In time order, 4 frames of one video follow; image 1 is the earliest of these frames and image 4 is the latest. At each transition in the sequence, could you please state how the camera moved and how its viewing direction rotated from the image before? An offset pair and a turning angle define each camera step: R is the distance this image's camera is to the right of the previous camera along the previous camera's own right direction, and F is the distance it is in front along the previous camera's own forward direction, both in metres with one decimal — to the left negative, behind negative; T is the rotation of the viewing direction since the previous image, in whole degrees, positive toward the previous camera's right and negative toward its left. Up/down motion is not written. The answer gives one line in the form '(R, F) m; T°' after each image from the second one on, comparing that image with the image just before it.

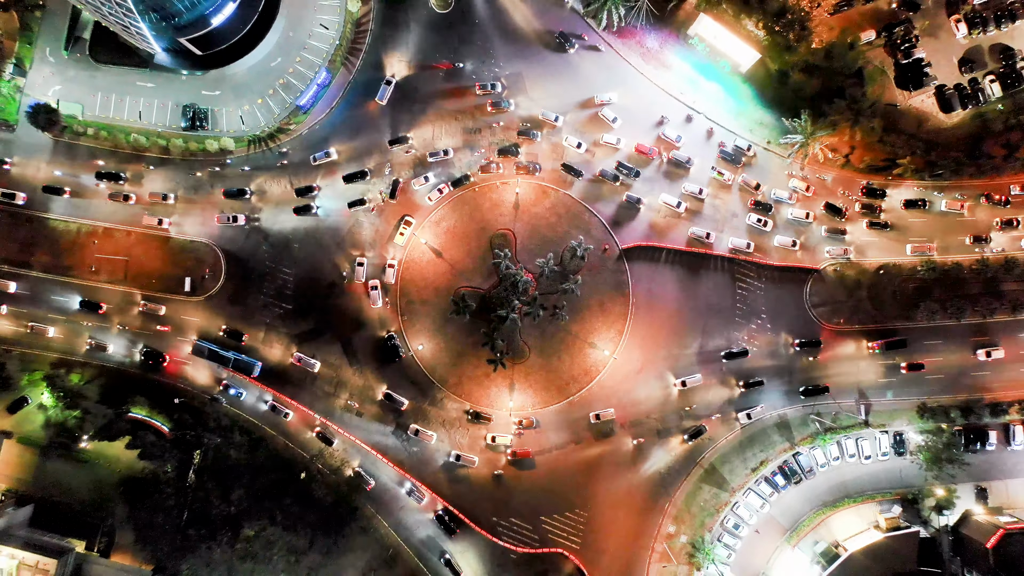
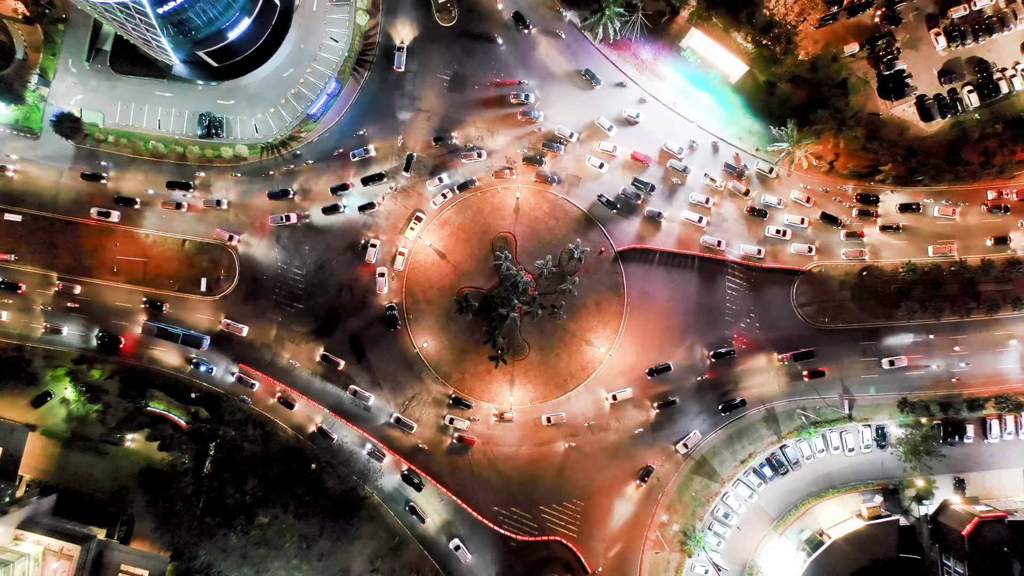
(-0.1, -2.7) m; 0°
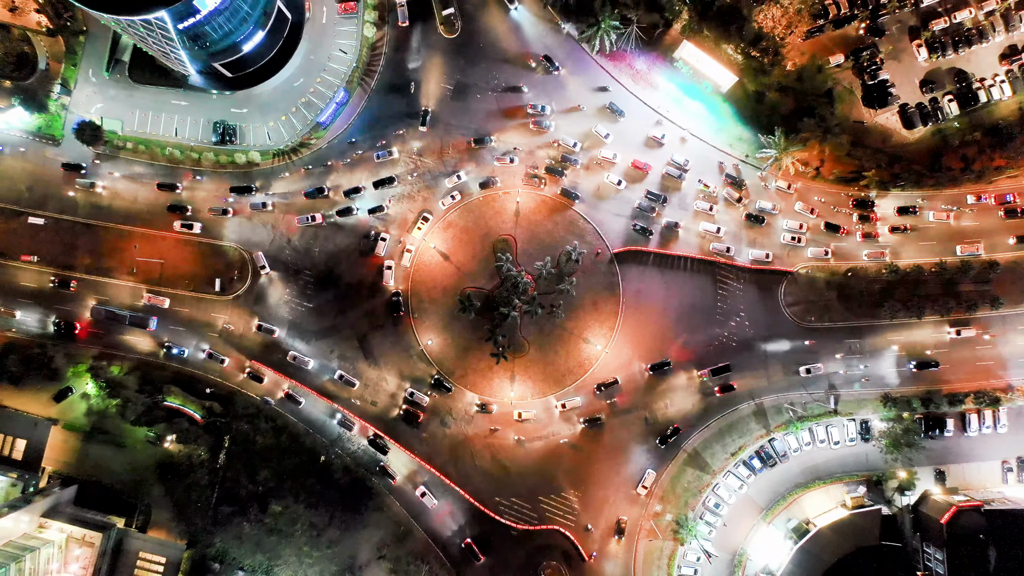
(-0.1, -2.7) m; 0°
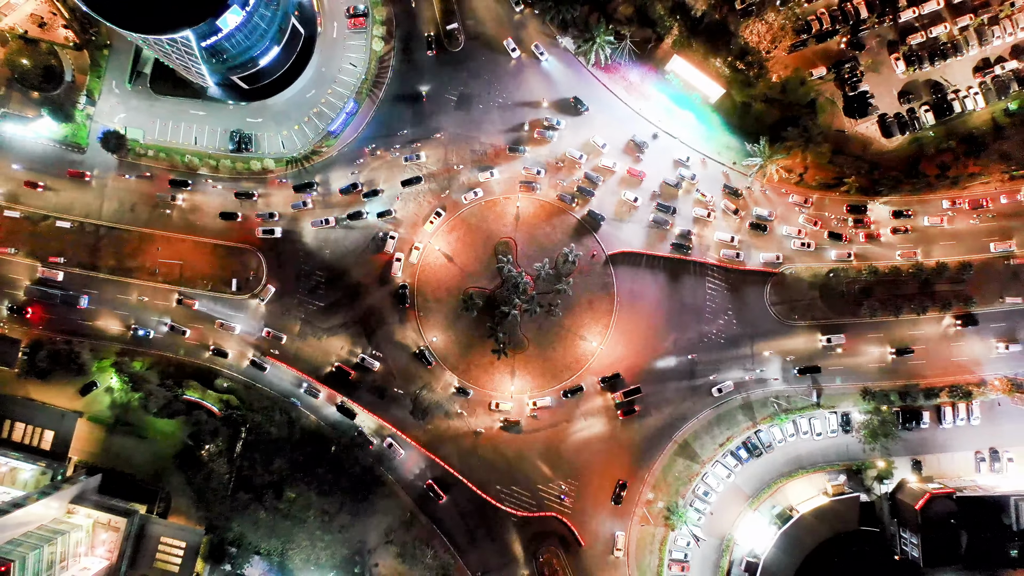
(-0.1, -3.5) m; 0°
